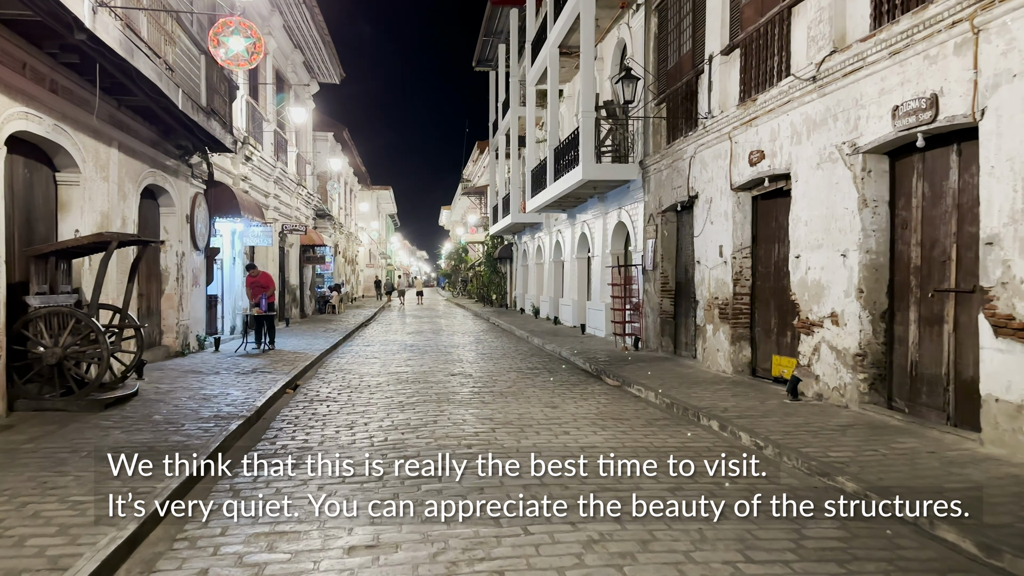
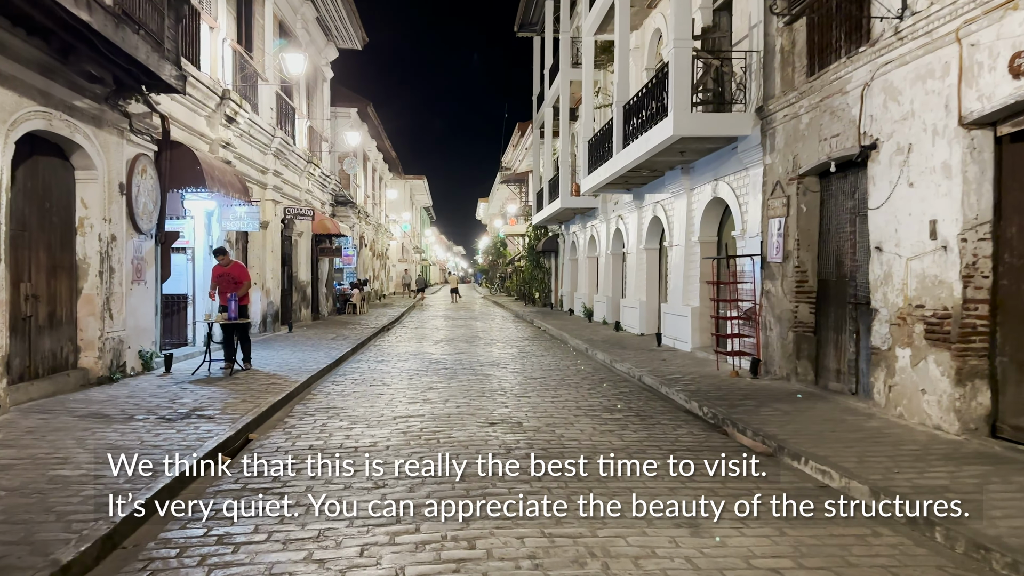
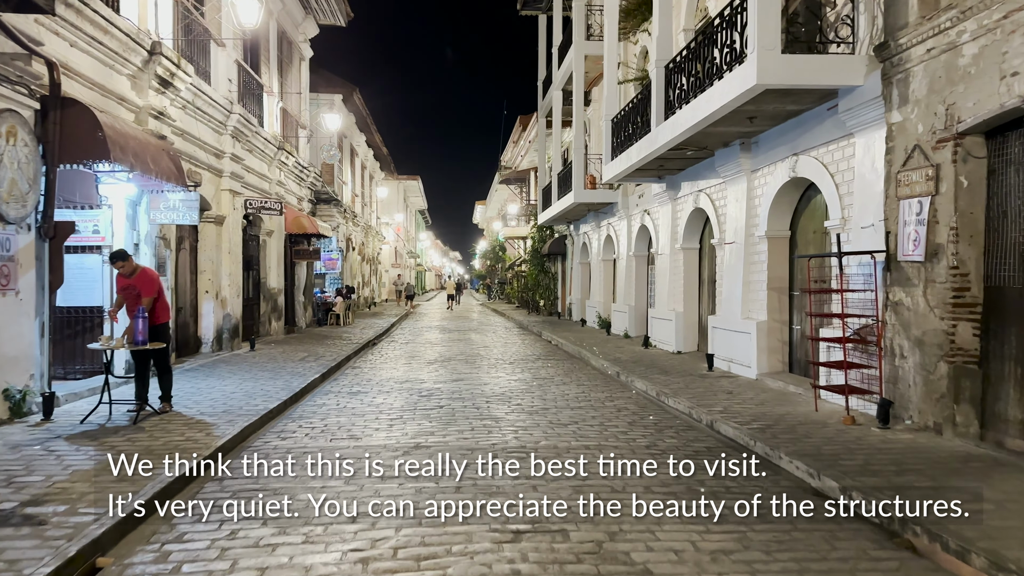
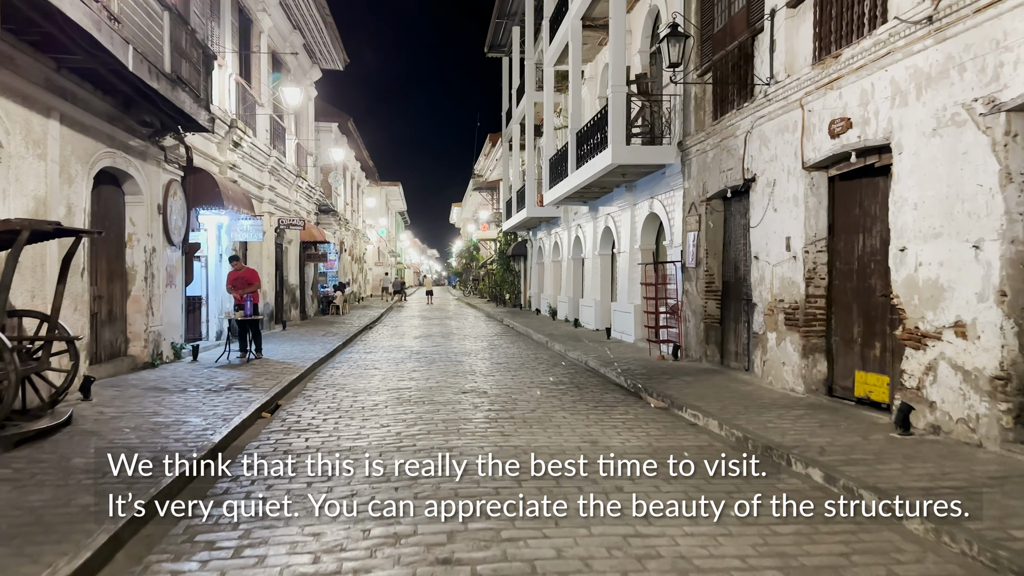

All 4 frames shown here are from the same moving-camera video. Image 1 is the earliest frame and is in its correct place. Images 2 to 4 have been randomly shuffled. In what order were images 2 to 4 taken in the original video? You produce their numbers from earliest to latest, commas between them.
4, 2, 3
